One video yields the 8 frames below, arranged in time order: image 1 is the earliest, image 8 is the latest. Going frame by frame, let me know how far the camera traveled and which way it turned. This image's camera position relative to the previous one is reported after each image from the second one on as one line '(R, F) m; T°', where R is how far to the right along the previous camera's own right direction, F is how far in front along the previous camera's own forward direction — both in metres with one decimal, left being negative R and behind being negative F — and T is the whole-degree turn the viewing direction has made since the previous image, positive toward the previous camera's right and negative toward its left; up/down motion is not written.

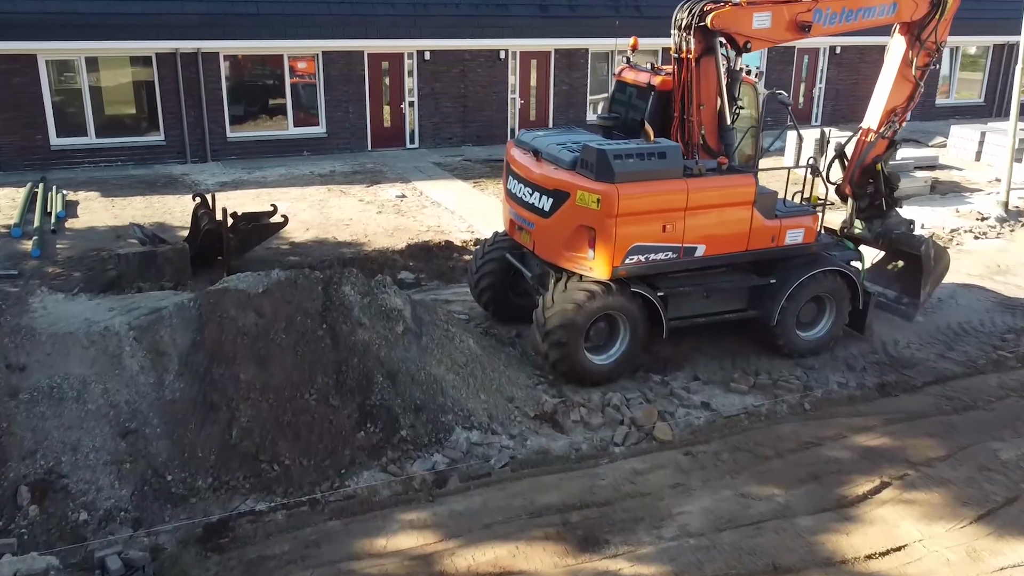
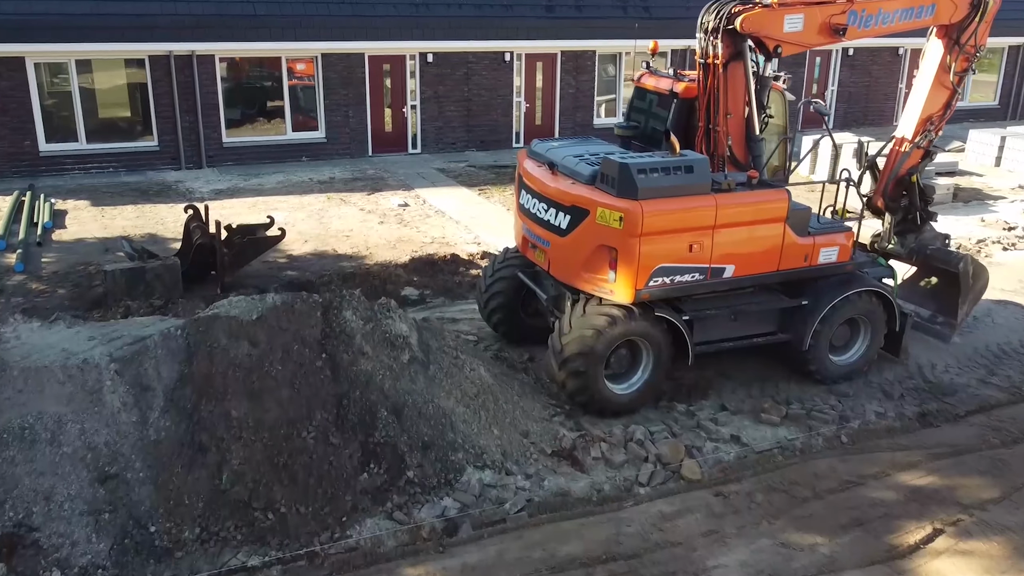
(-0.1, +0.5) m; 0°
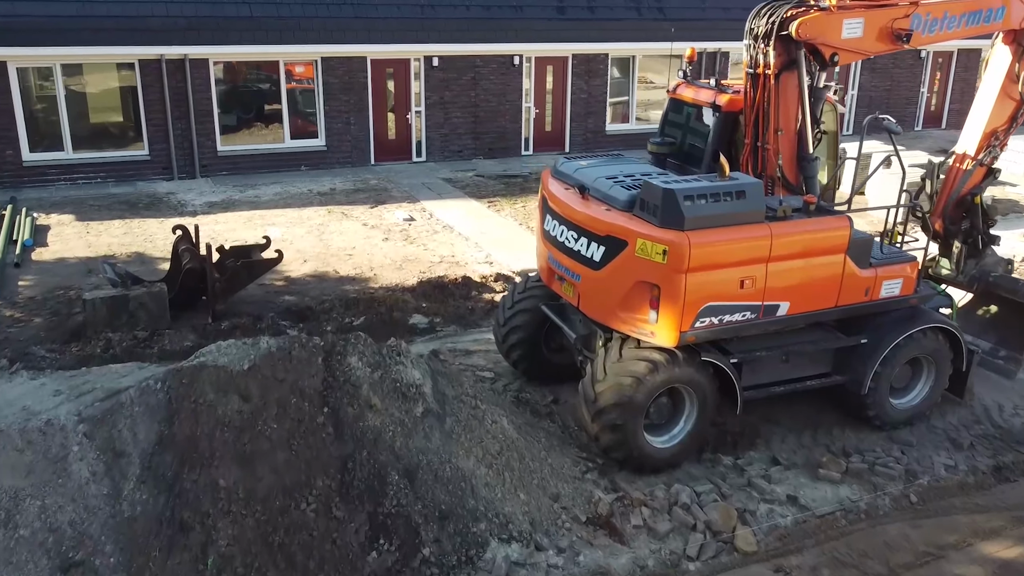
(-0.2, +0.8) m; 0°
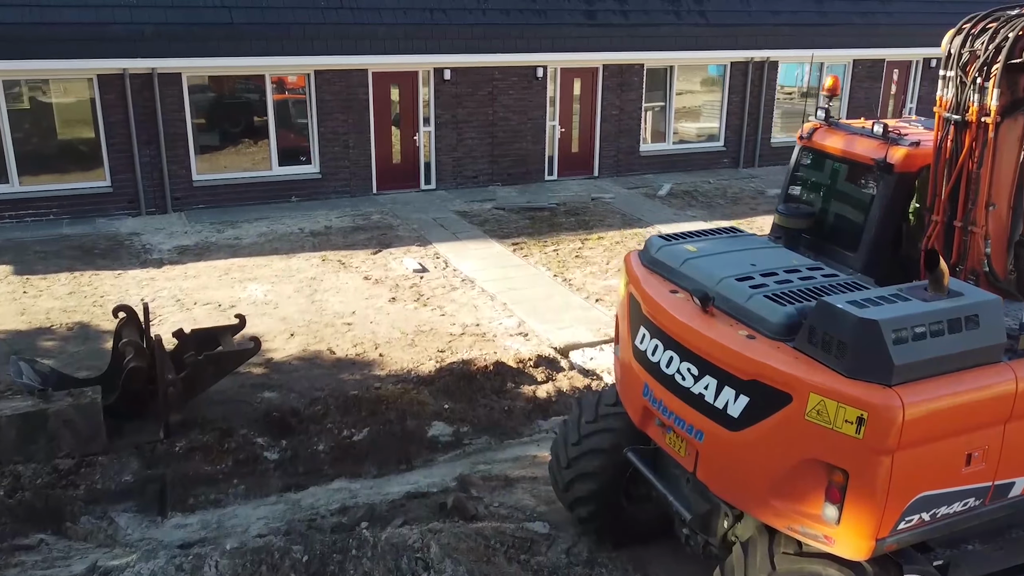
(-0.4, +2.2) m; 0°
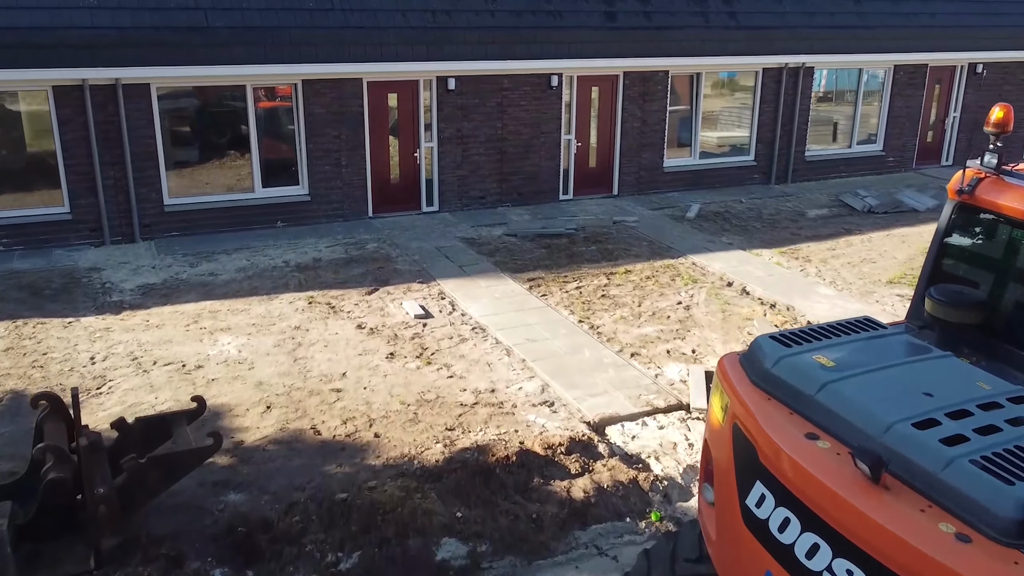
(-0.2, +1.5) m; 0°
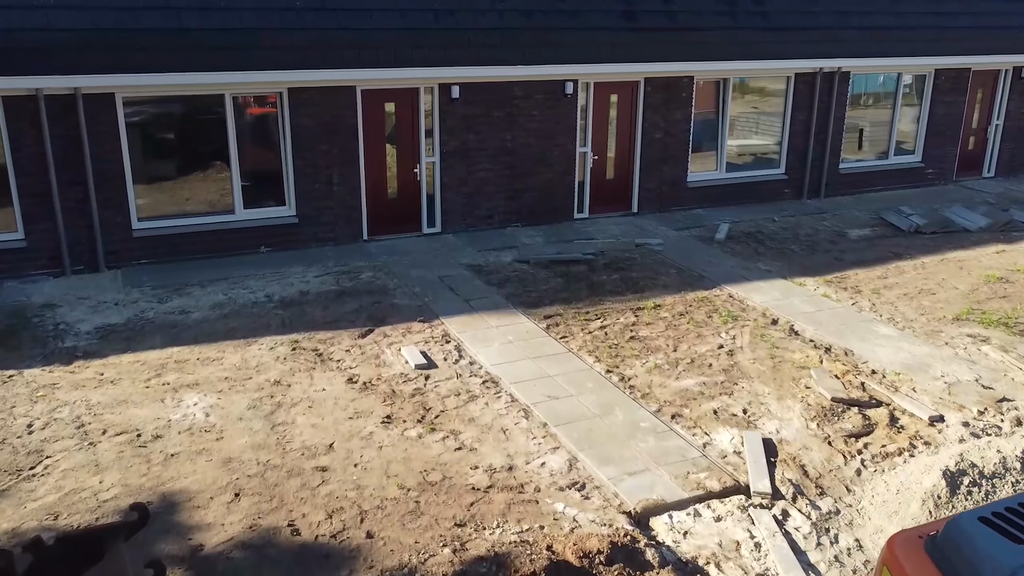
(-0.2, +1.3) m; 0°
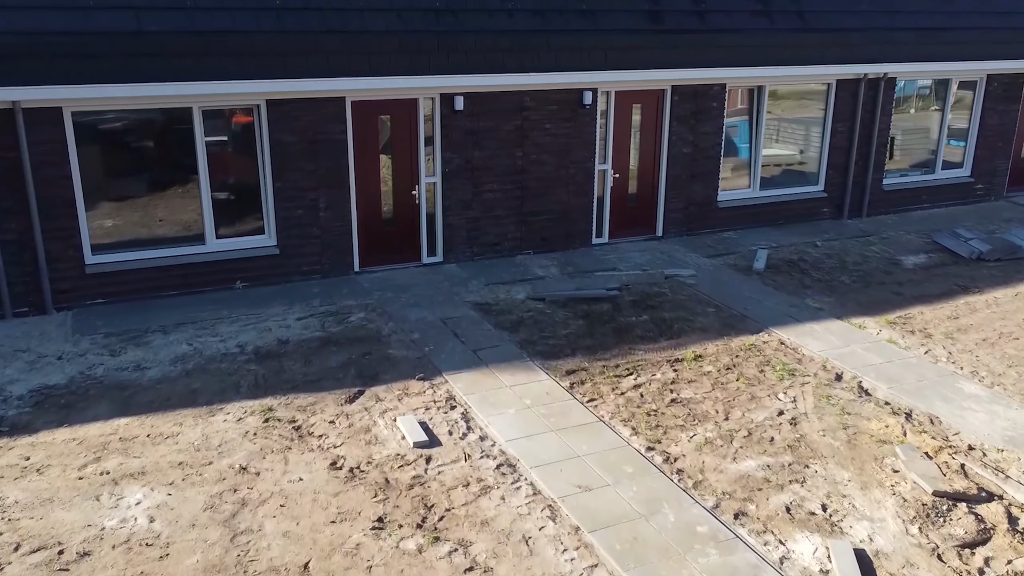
(-0.1, +1.4) m; 0°
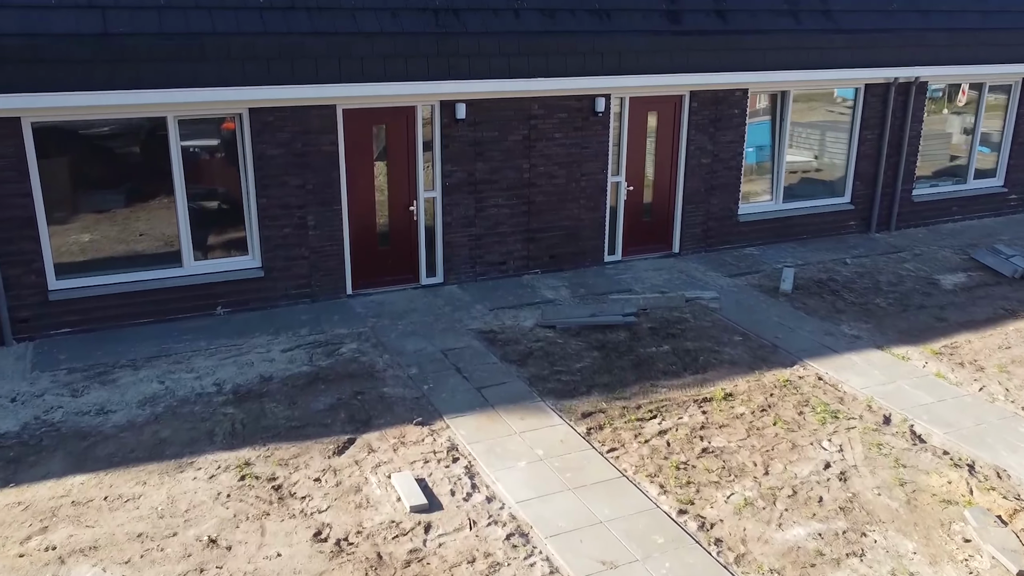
(-0.1, +0.8) m; 0°
